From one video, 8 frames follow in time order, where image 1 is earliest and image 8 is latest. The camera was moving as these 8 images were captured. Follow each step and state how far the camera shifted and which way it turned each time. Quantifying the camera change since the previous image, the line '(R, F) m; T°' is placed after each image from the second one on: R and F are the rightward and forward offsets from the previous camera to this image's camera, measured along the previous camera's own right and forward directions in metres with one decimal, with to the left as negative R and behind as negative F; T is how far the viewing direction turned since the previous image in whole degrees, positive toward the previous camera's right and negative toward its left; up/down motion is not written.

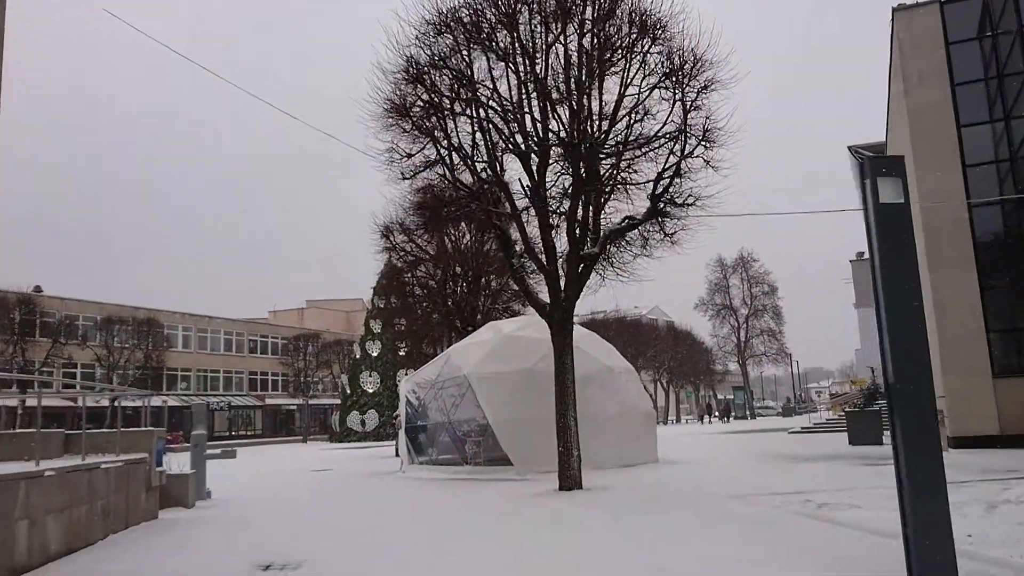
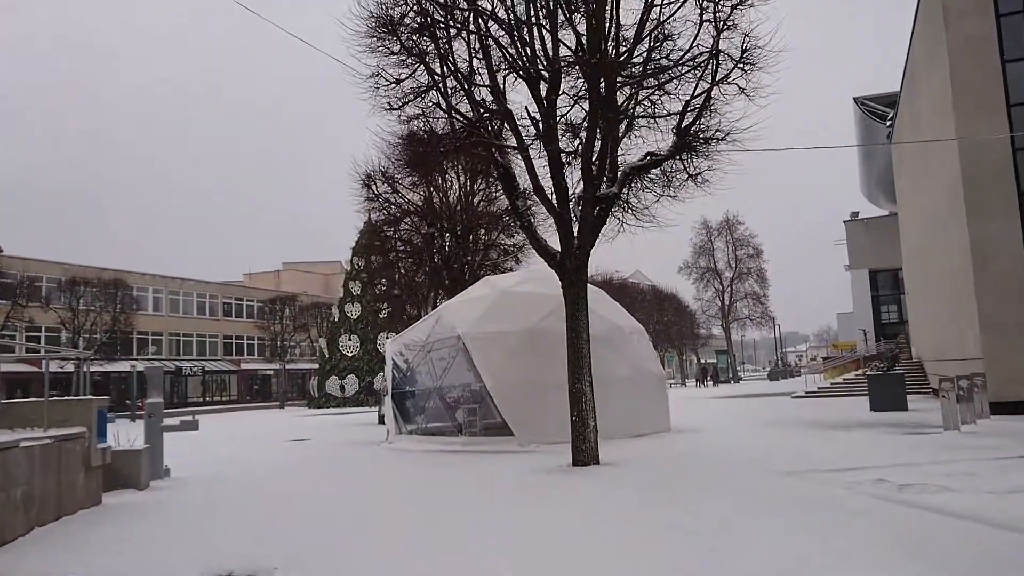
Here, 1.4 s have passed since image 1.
(-0.4, +1.7) m; +2°
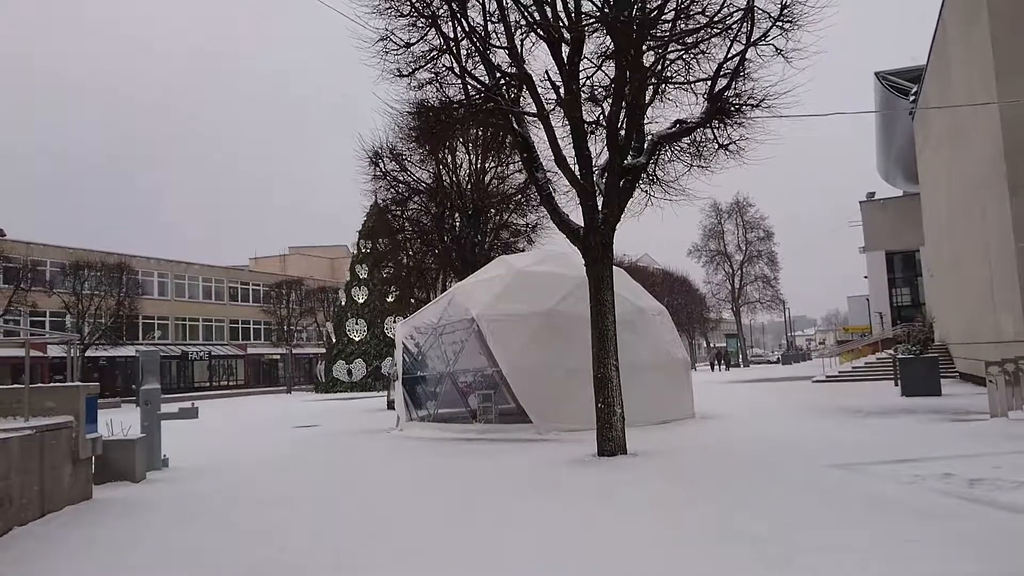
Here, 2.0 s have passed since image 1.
(-0.2, +0.7) m; 0°
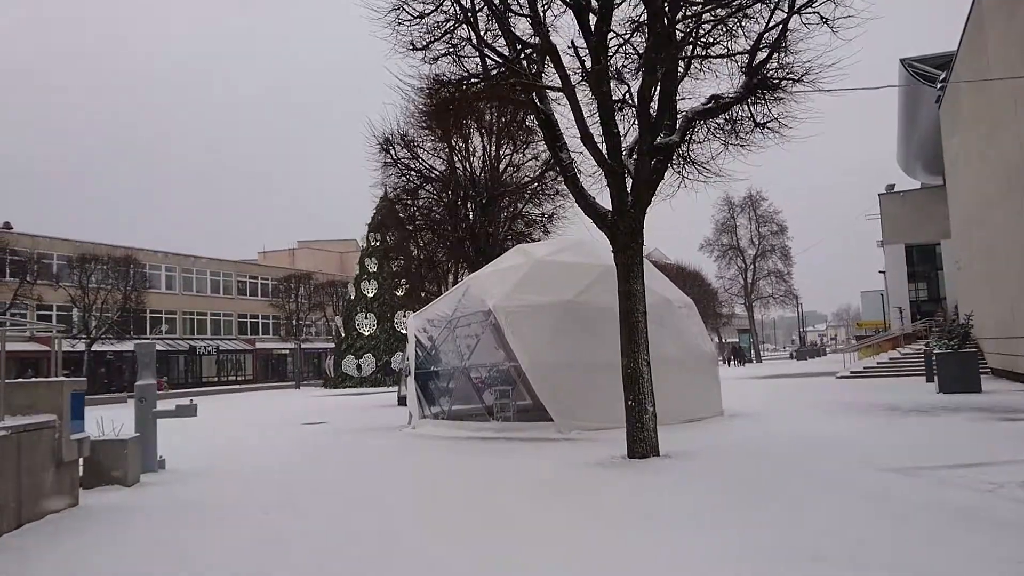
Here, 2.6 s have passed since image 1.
(-0.2, +0.7) m; -1°
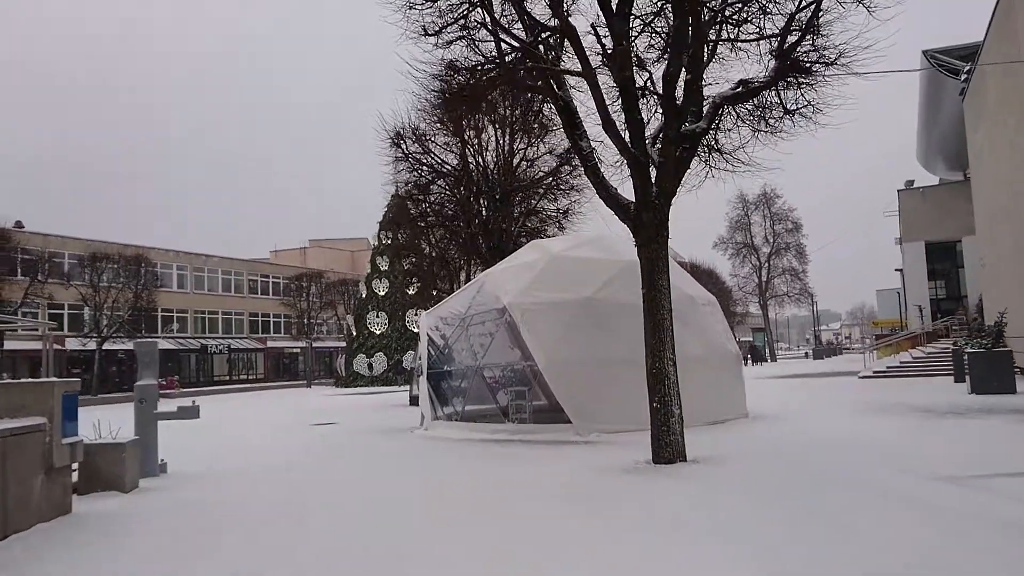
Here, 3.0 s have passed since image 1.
(-0.1, +0.5) m; -1°
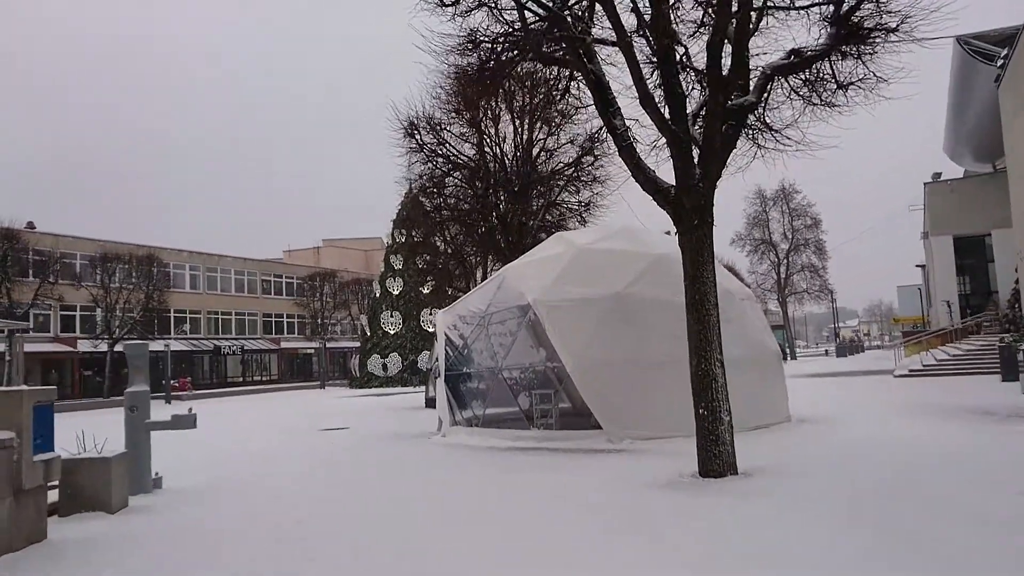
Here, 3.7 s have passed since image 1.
(-0.1, +0.9) m; -1°
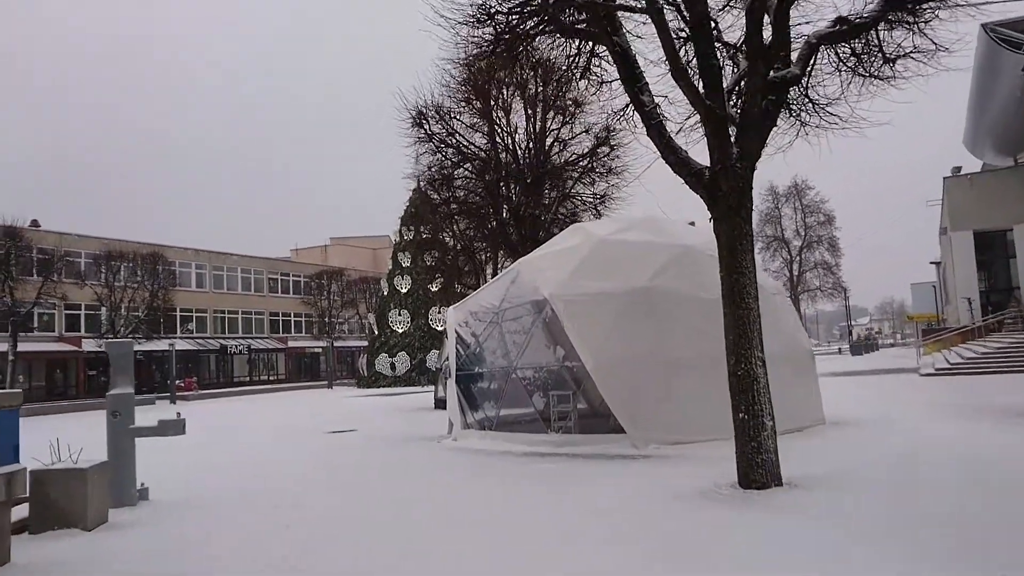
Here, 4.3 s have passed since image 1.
(-0.1, +0.7) m; -1°
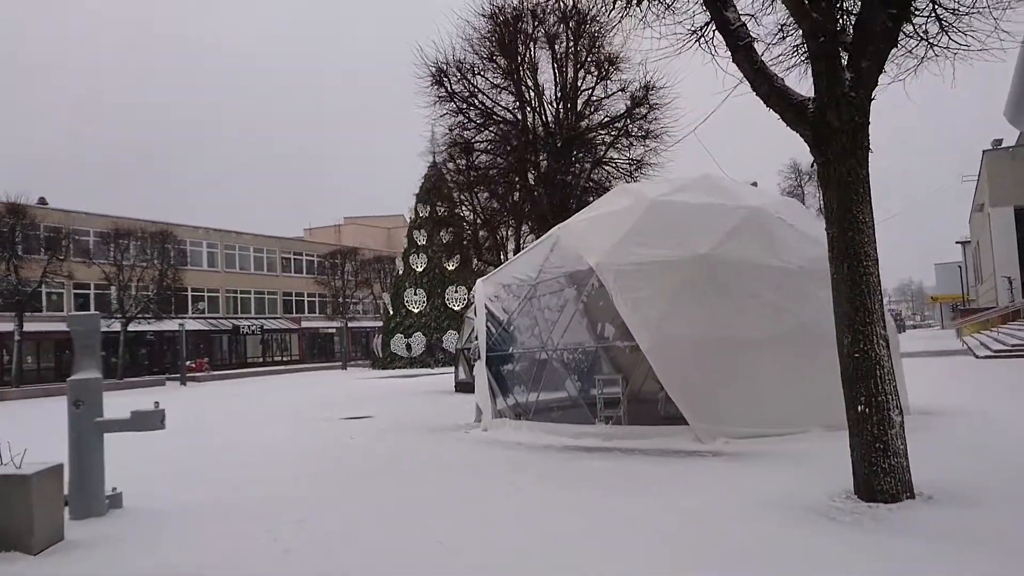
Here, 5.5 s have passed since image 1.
(-0.3, +1.4) m; -1°
